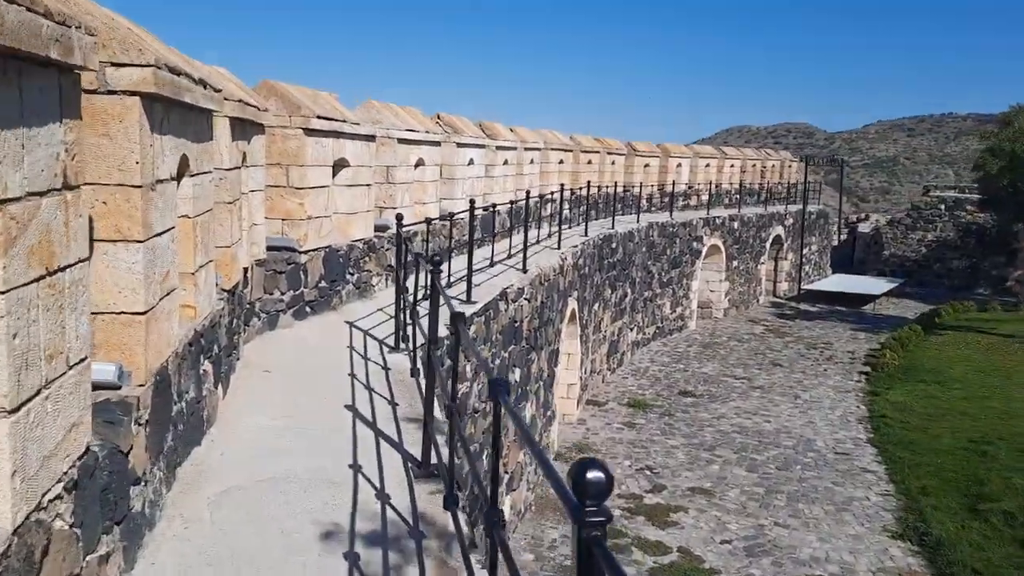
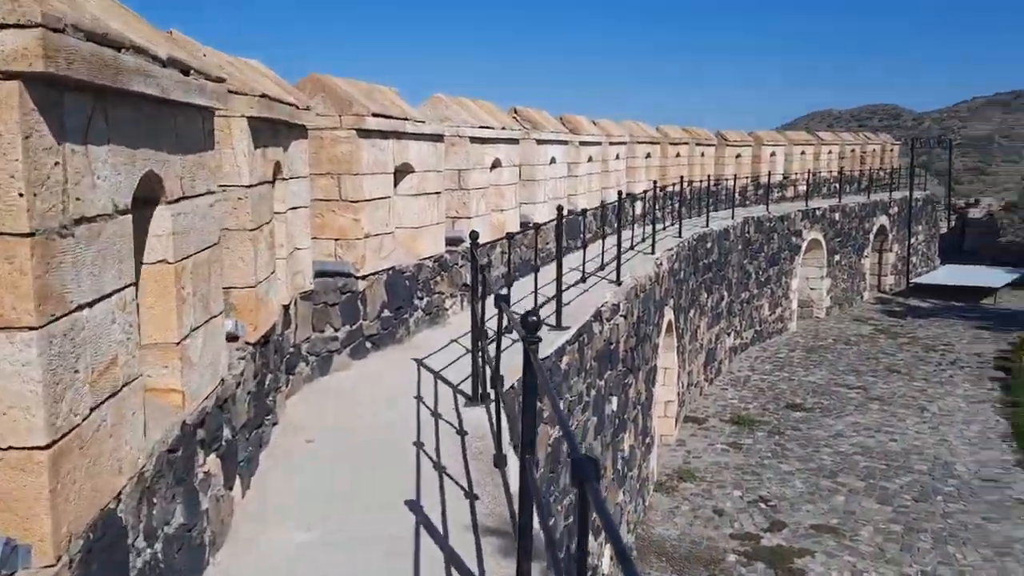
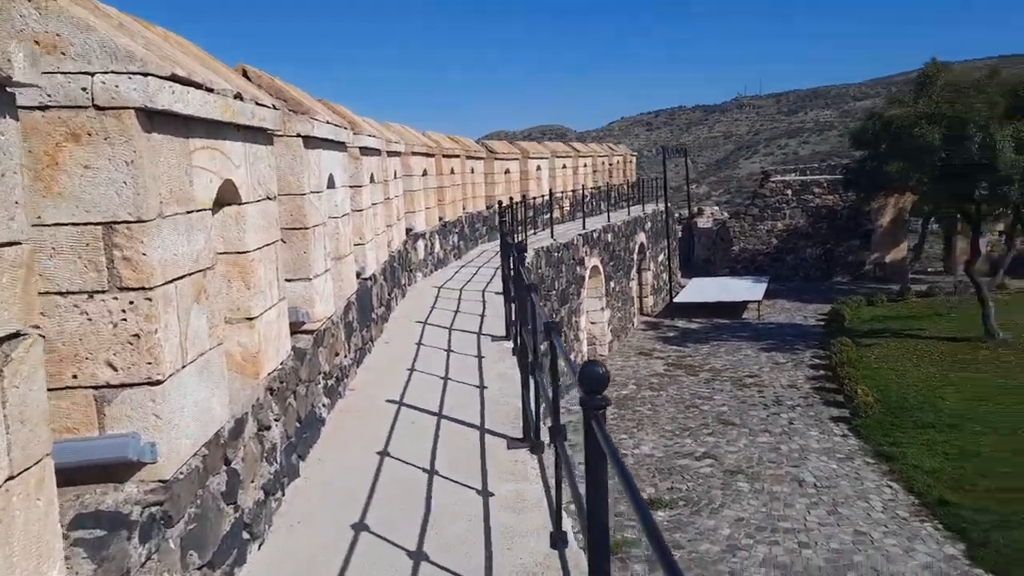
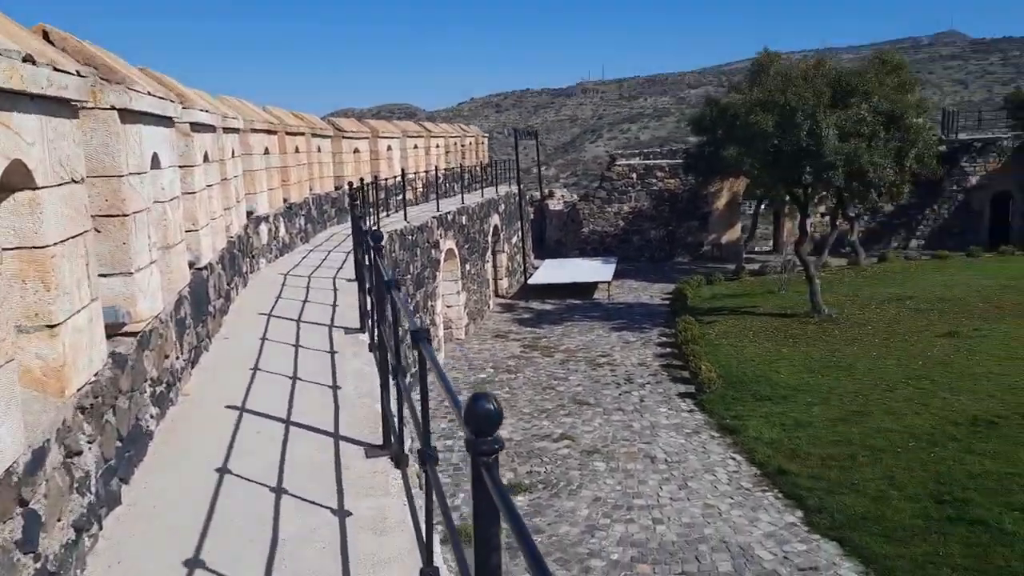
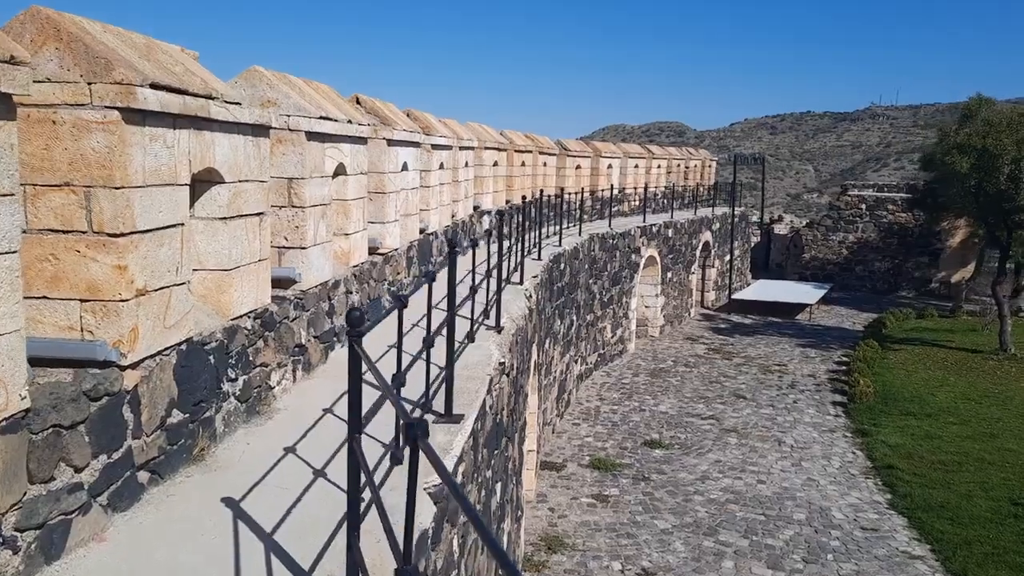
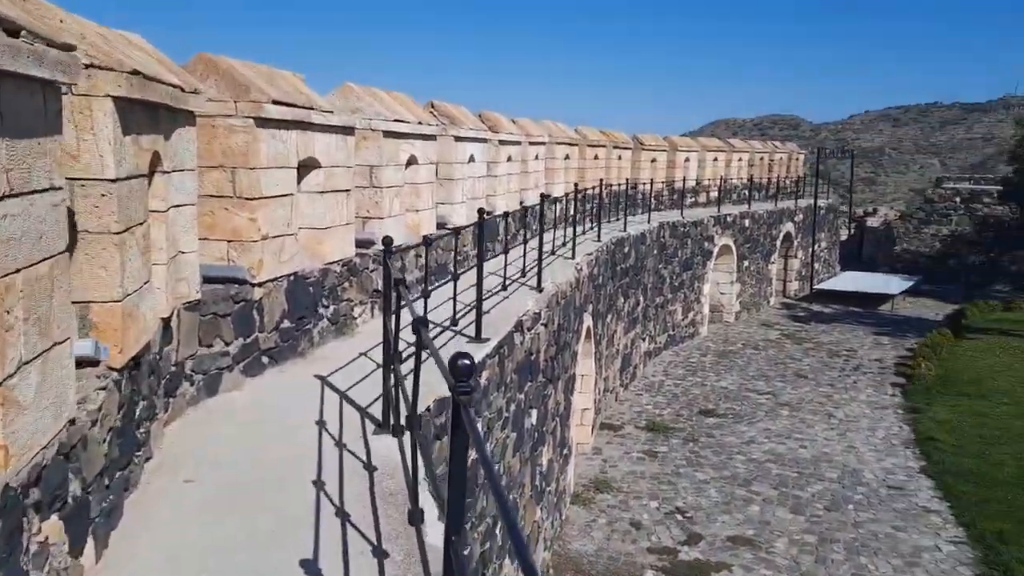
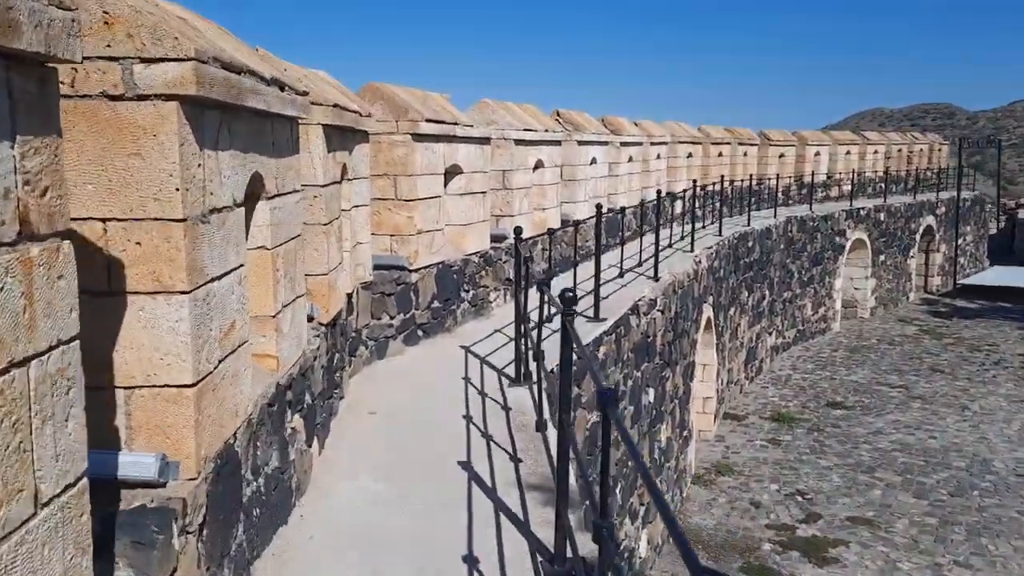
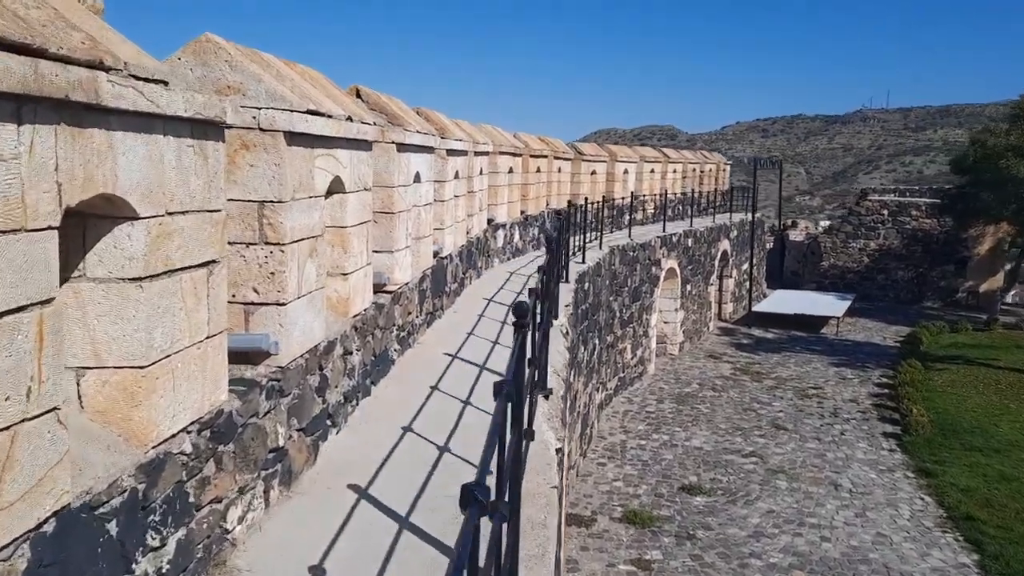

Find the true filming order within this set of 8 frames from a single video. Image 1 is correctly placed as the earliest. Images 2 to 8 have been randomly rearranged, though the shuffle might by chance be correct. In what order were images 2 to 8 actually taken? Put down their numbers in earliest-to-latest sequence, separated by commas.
7, 2, 6, 5, 8, 3, 4
